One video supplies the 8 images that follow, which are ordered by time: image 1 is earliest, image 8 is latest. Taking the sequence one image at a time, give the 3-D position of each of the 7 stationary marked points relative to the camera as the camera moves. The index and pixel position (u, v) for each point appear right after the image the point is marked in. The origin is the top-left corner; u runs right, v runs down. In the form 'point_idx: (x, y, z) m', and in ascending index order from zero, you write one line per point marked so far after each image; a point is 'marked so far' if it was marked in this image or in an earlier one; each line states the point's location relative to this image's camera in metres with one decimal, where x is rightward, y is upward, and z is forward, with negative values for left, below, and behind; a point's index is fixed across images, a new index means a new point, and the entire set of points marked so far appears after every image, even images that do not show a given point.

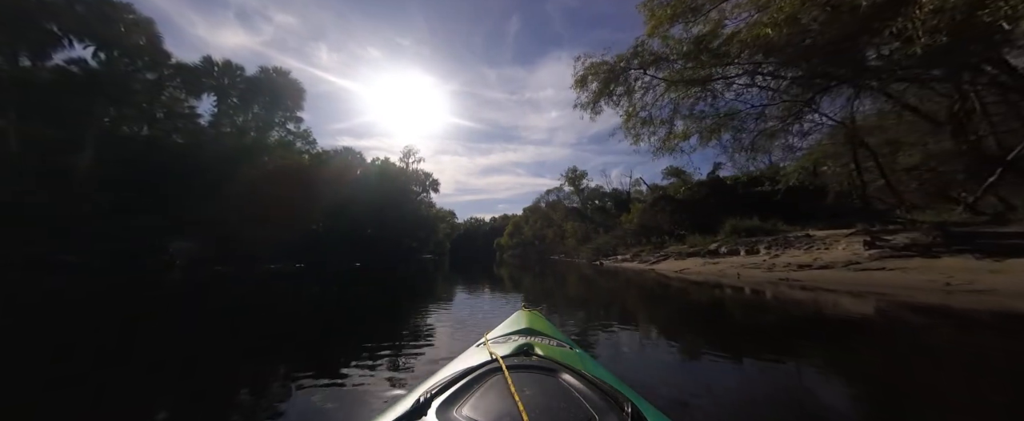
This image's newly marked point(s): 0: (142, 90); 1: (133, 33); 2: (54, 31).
0: (-22.9, +7.5, +19.7) m
1: (-23.6, +11.1, +19.8) m
2: (-23.1, +9.1, +16.0) m
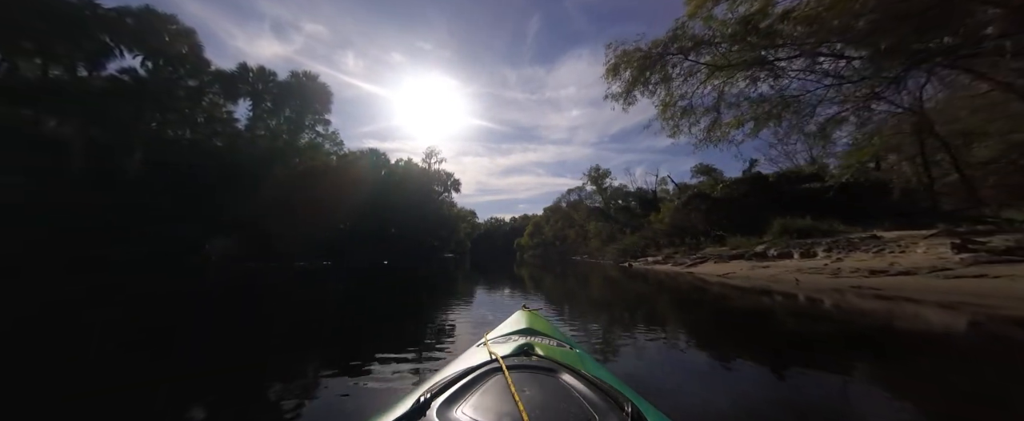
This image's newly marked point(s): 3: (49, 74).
0: (-21.5, +7.5, +20.9) m
1: (-22.2, +11.1, +21.0) m
2: (-21.9, +9.1, +17.1) m
3: (-23.1, +6.7, +15.9) m
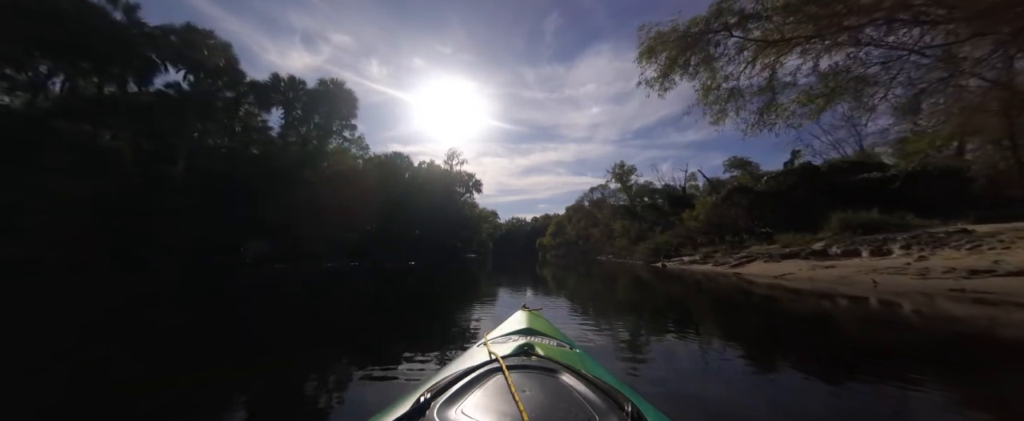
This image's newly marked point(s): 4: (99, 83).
0: (-20.1, +7.2, +22.0) m
1: (-20.8, +10.8, +22.2) m
2: (-20.7, +8.8, +18.3) m
3: (-22.0, +6.3, +17.1) m
4: (-22.1, +6.8, +17.0) m
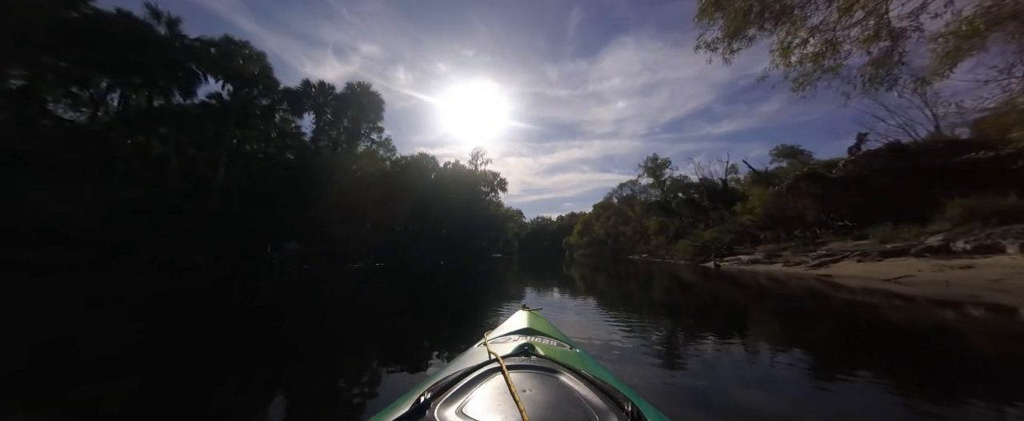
0: (-18.2, +6.9, +22.9) m
1: (-19.0, +10.5, +23.2) m
2: (-19.2, +8.5, +19.2) m
3: (-20.5, +6.0, +18.2) m
4: (-20.7, +6.5, +18.1) m
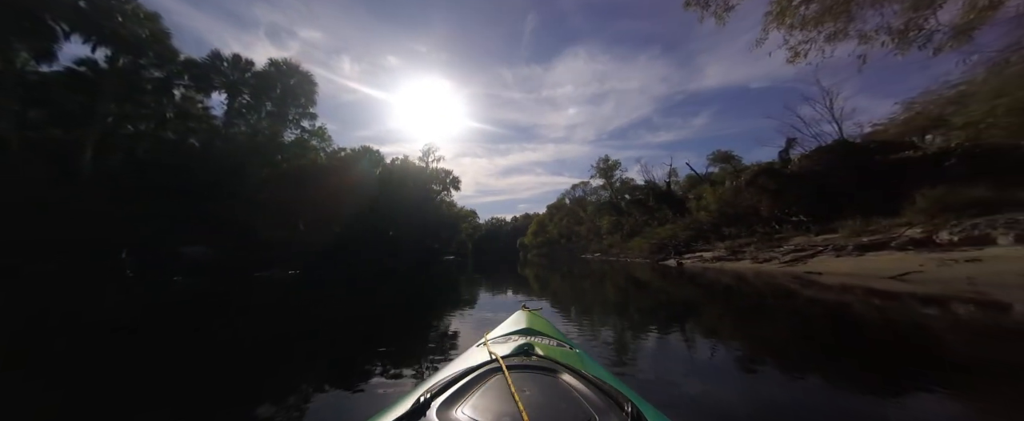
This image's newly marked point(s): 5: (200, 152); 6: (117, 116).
0: (-21.3, +7.1, +18.9) m
1: (-22.1, +10.7, +19.1) m
2: (-21.7, +8.7, +15.2) m
3: (-22.9, +6.3, +13.9) m
4: (-23.1, +6.7, +13.8) m
5: (-20.4, +3.9, +20.7) m
6: (-21.7, +5.1, +18.0) m
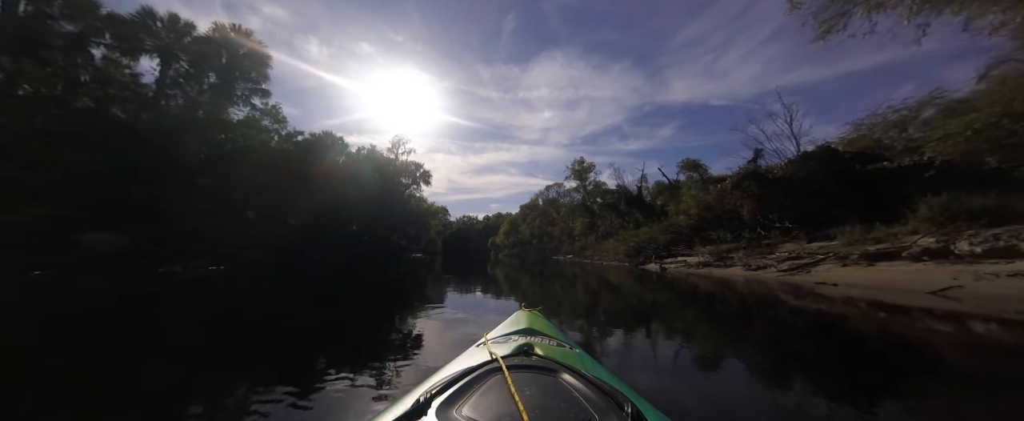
0: (-22.5, +8.2, +16.1) m
1: (-23.2, +11.8, +16.3) m
2: (-22.5, +9.8, +12.4) m
3: (-23.7, +7.4, +11.0) m
4: (-23.8, +7.9, +10.9) m
5: (-21.9, +4.9, +17.9) m
6: (-22.9, +6.2, +15.1) m
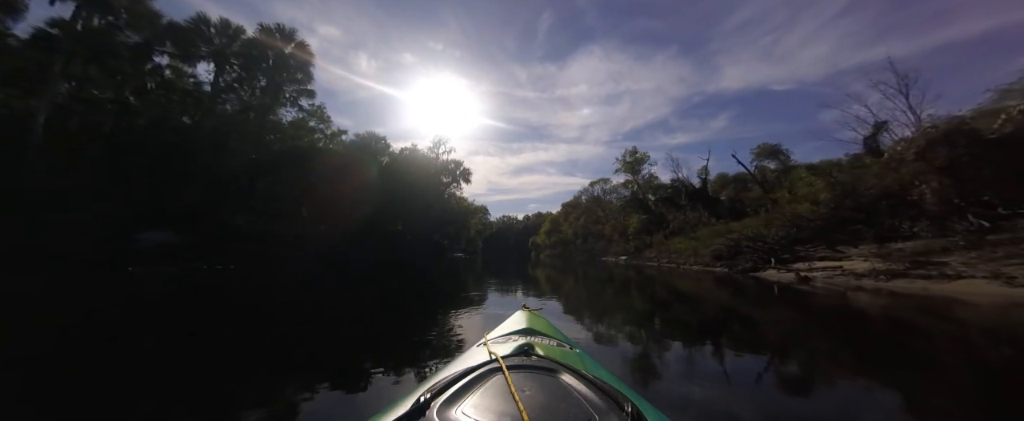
0: (-20.2, +8.0, +17.2) m
1: (-20.9, +11.6, +17.4) m
2: (-20.6, +9.6, +13.5) m
3: (-21.9, +7.2, +12.3) m
4: (-22.1, +7.7, +12.2) m
5: (-19.2, +4.8, +18.9) m
6: (-20.7, +6.0, +16.2) m
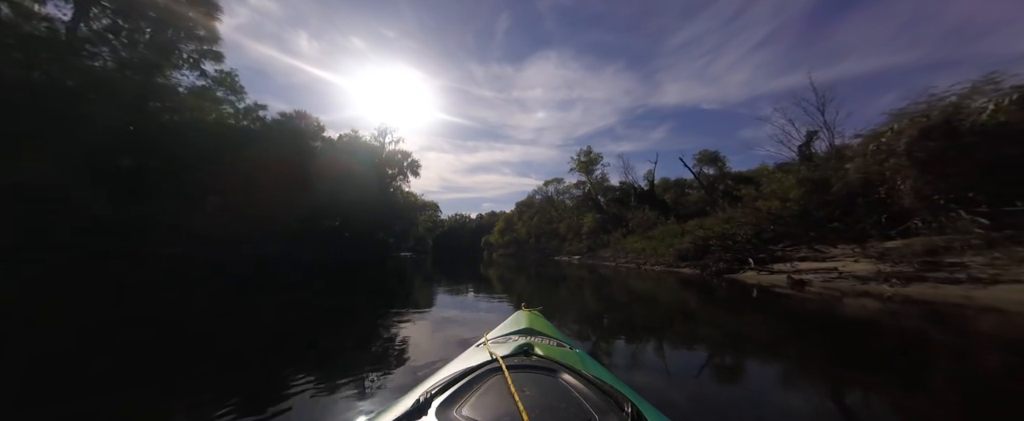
0: (-22.2, +8.8, +12.8) m
1: (-22.8, +12.4, +12.9) m
2: (-22.1, +10.4, +9.0) m
3: (-23.3, +8.0, +7.6) m
4: (-23.4, +8.5, +7.5) m
5: (-21.7, +5.5, +14.6) m
6: (-22.6, +6.8, +11.8) m
